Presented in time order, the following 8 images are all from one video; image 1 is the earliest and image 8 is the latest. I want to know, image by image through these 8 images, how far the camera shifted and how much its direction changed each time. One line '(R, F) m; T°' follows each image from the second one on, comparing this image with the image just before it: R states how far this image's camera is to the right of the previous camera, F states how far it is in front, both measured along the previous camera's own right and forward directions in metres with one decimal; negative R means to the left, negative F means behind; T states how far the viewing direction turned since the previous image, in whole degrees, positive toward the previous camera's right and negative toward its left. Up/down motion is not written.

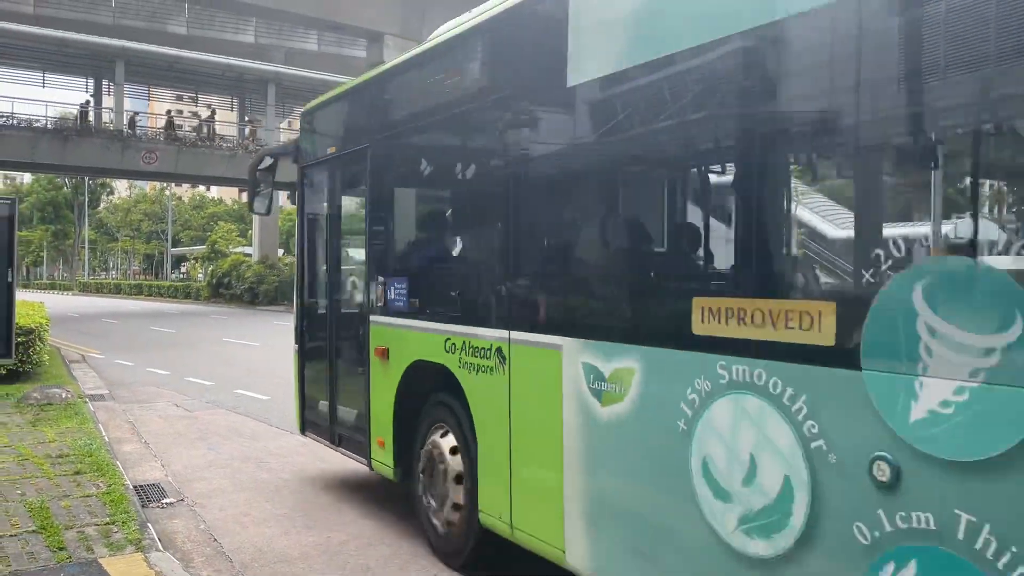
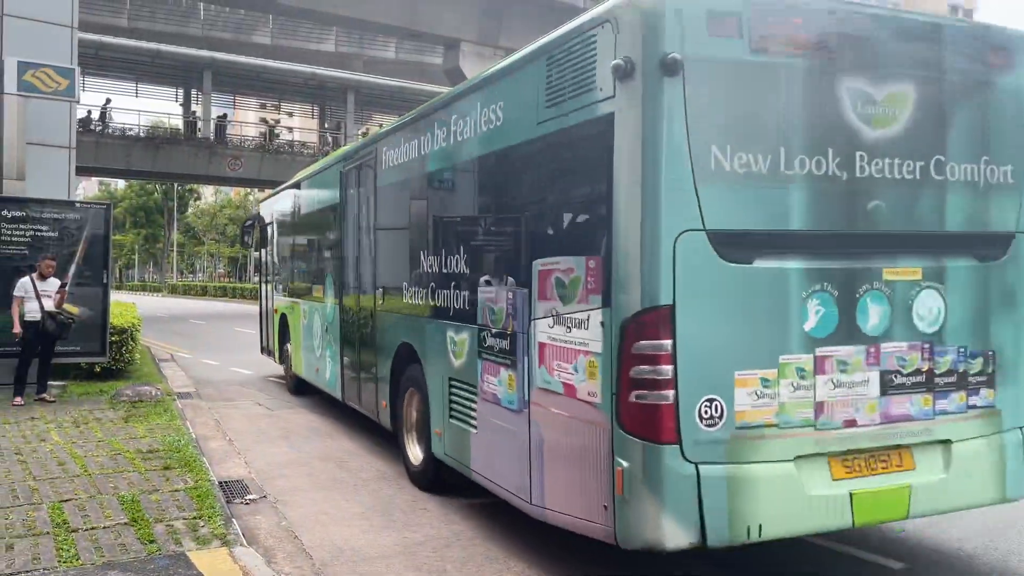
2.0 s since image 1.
(0.0, 0.0) m; -5°
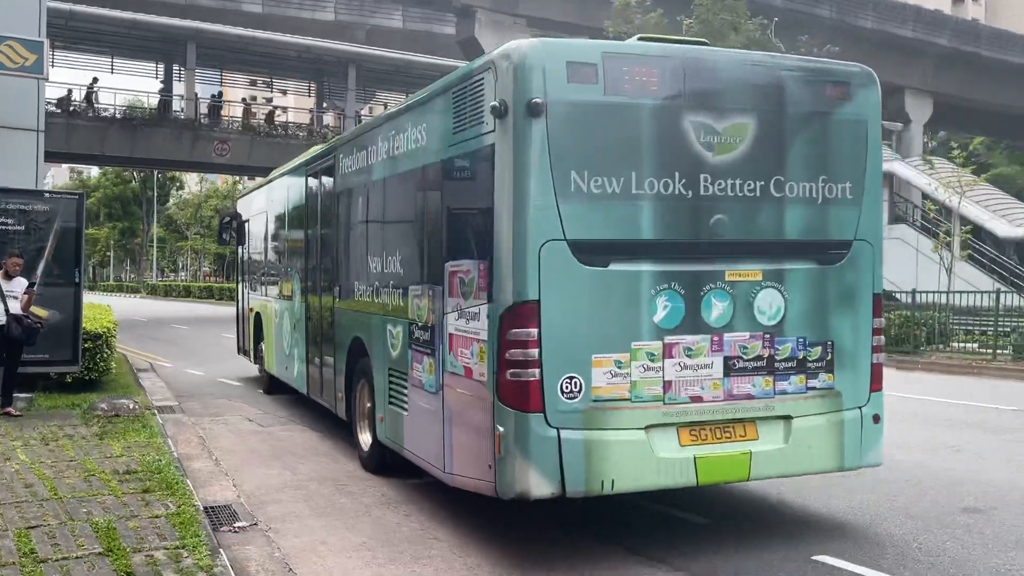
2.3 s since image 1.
(-0.3, +1.4) m; 0°
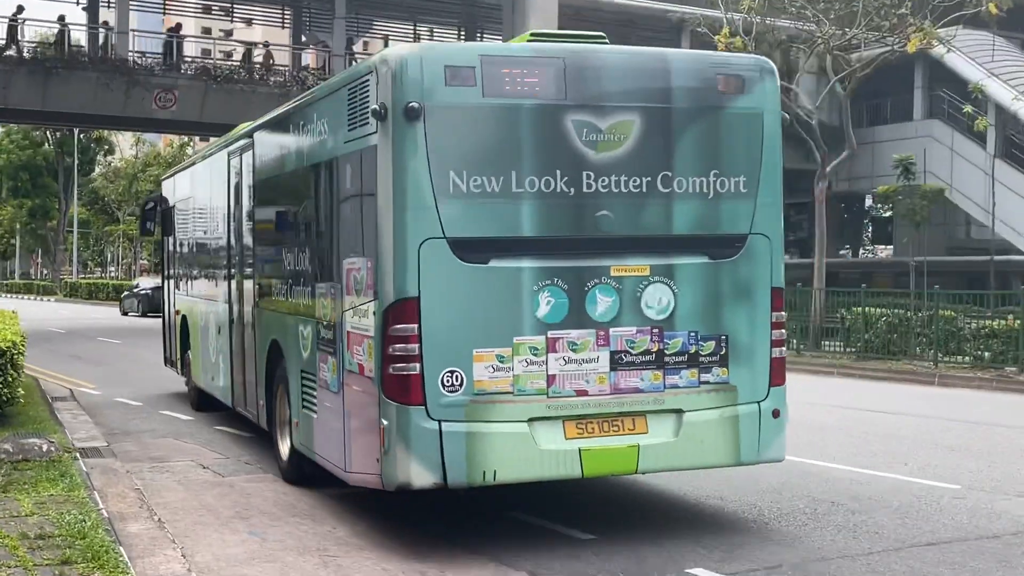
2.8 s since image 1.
(-1.0, +2.7) m; +4°
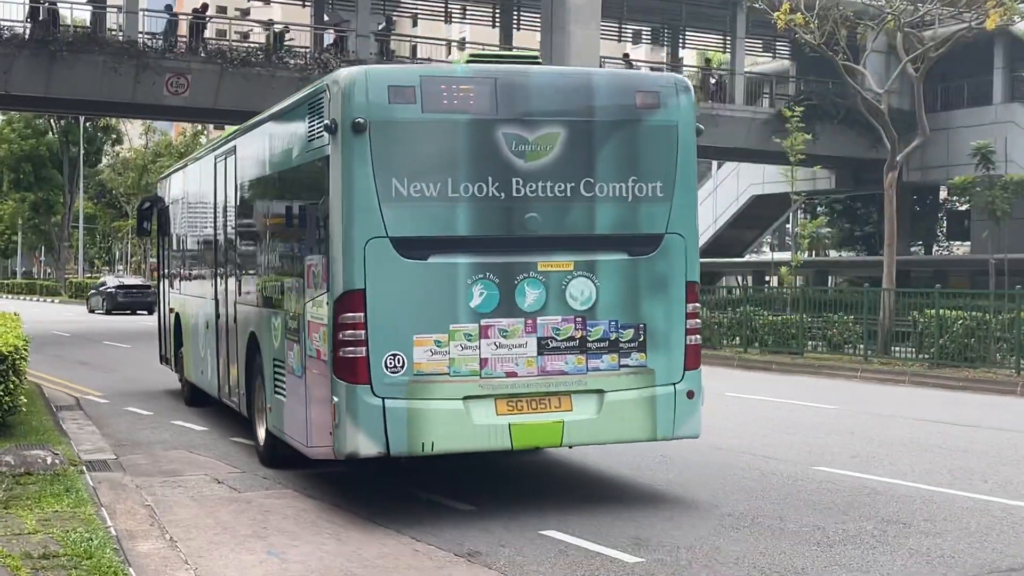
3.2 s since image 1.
(-0.2, +0.7) m; -1°
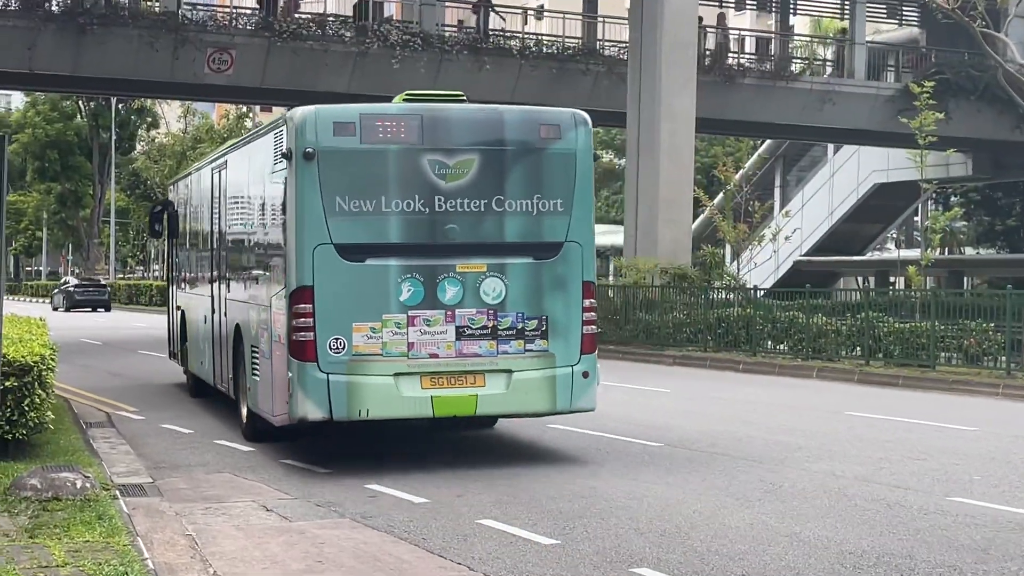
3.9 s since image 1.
(-0.5, +1.0) m; -2°
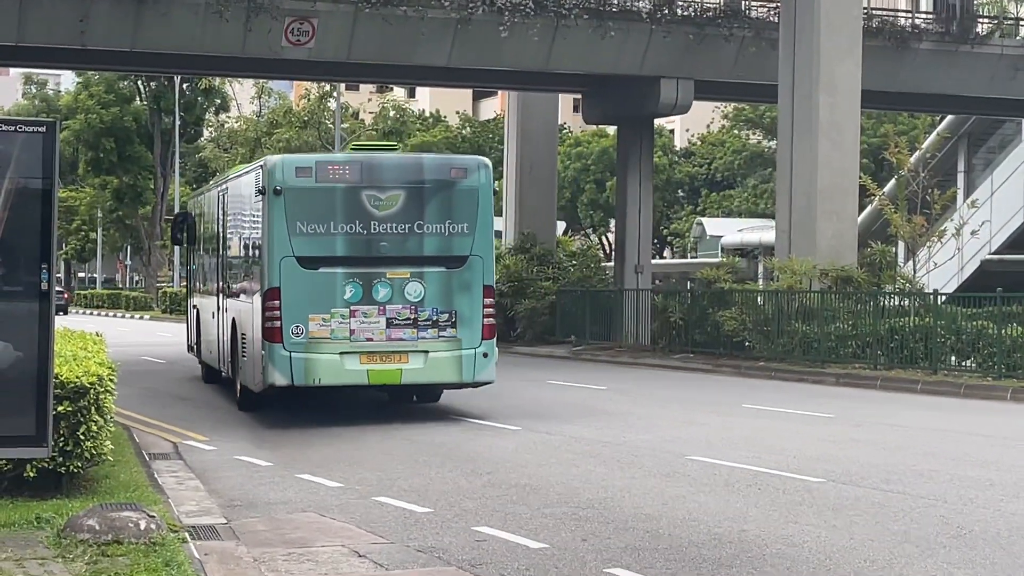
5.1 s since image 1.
(-0.7, +1.0) m; -2°
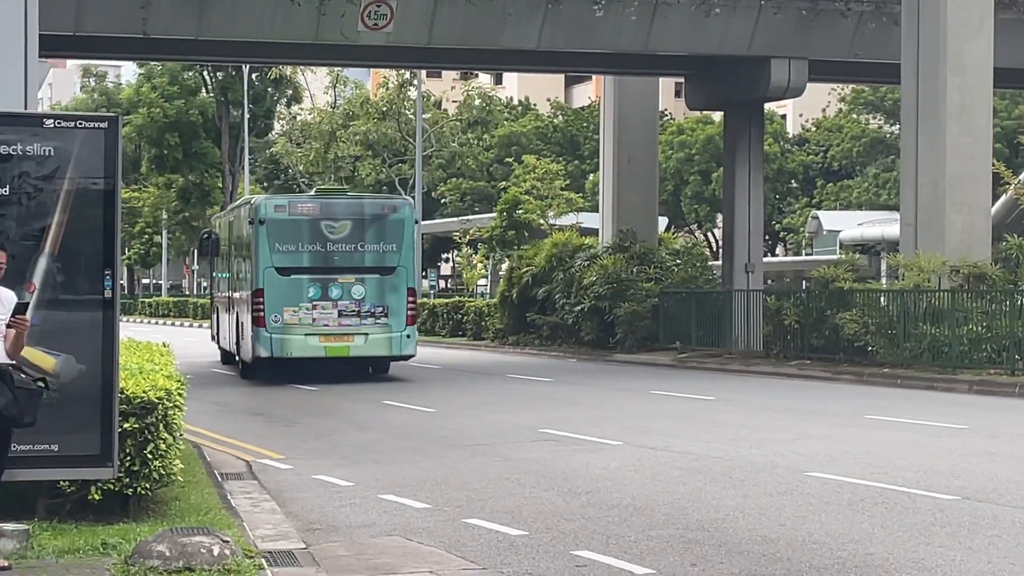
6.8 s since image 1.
(-0.5, +0.5) m; -1°
